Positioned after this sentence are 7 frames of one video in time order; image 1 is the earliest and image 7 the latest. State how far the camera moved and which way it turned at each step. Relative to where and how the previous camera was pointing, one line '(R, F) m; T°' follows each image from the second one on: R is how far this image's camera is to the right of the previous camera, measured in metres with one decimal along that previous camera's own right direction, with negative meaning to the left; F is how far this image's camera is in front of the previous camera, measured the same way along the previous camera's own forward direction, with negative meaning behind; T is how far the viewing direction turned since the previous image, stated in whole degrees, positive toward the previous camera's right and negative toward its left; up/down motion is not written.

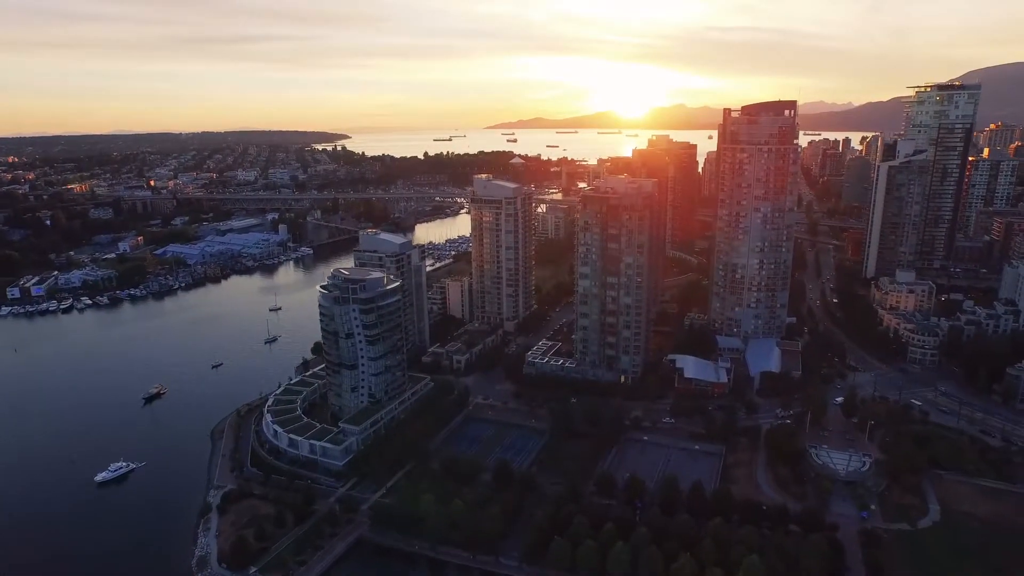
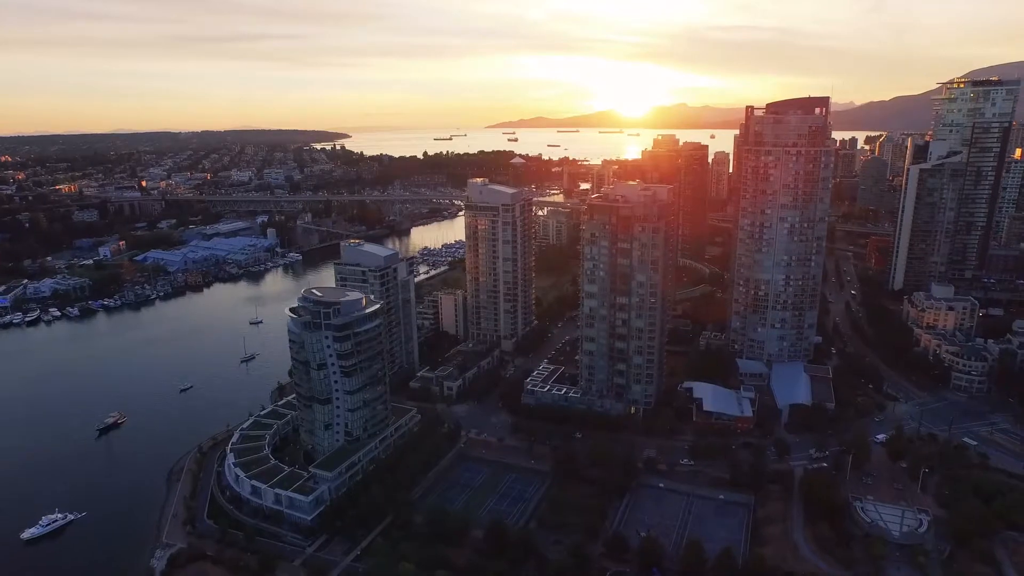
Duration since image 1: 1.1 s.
(+0.1, +3.8) m; 0°
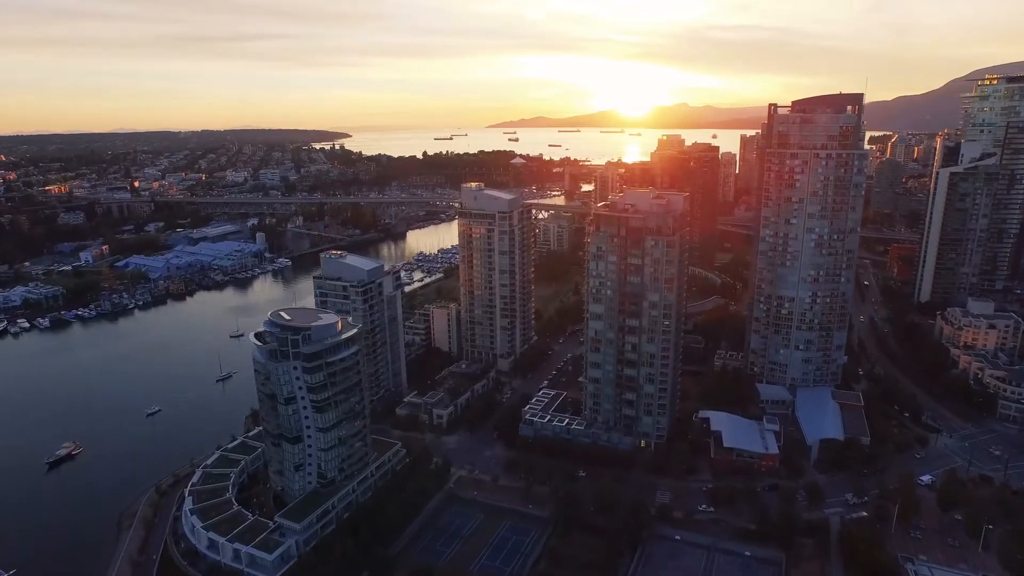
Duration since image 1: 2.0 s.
(+0.1, +3.3) m; 0°
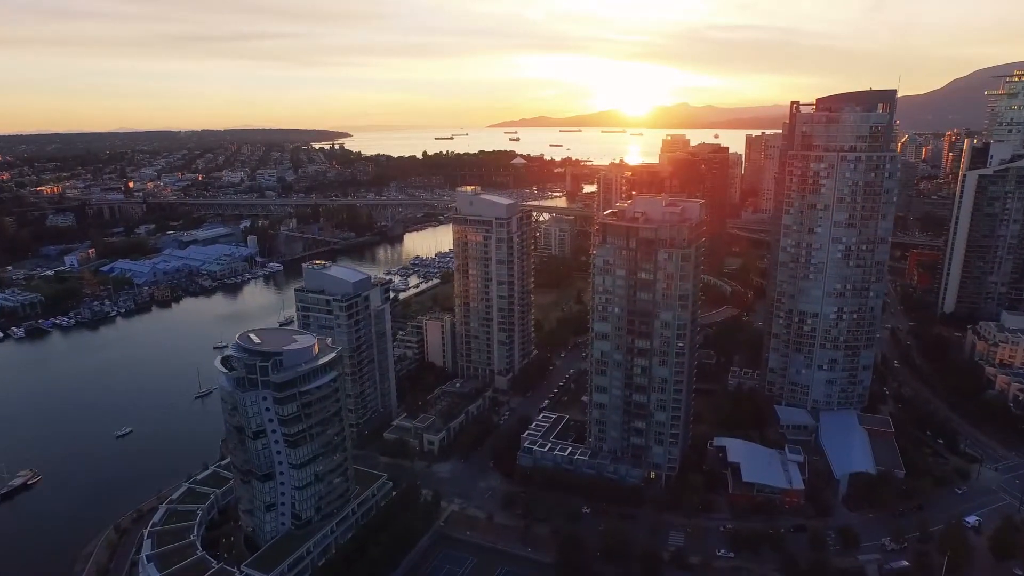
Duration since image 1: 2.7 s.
(+0.1, +2.5) m; 0°
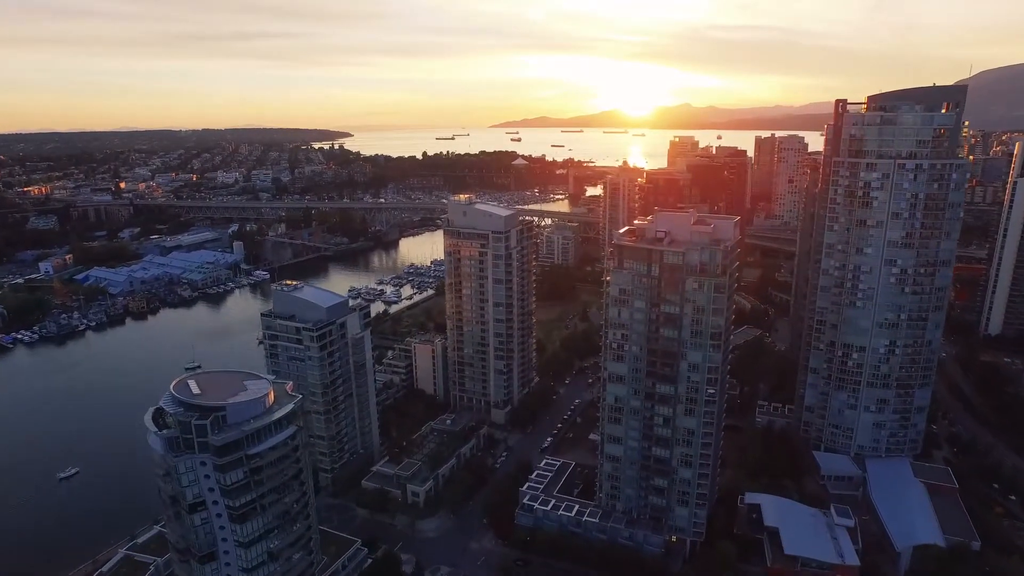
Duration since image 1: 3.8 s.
(+0.1, +3.9) m; 0°
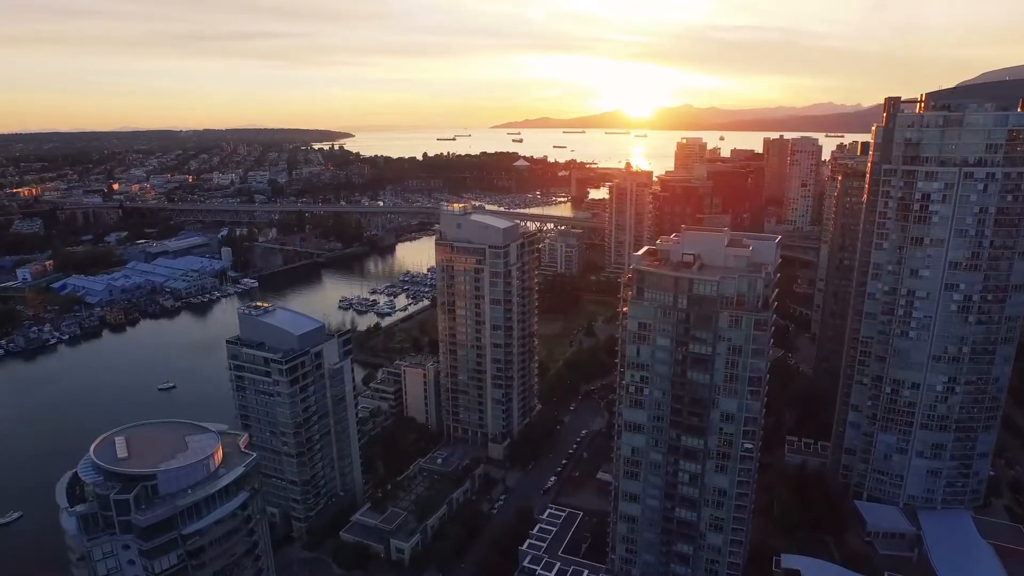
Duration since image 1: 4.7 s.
(0.0, +3.2) m; 0°
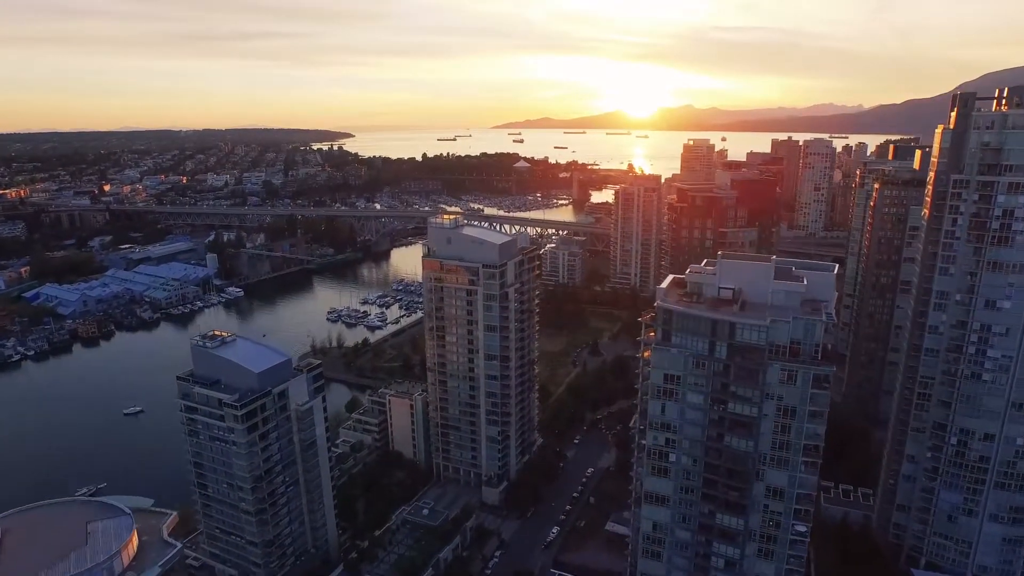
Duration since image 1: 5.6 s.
(+0.1, +3.3) m; 0°
